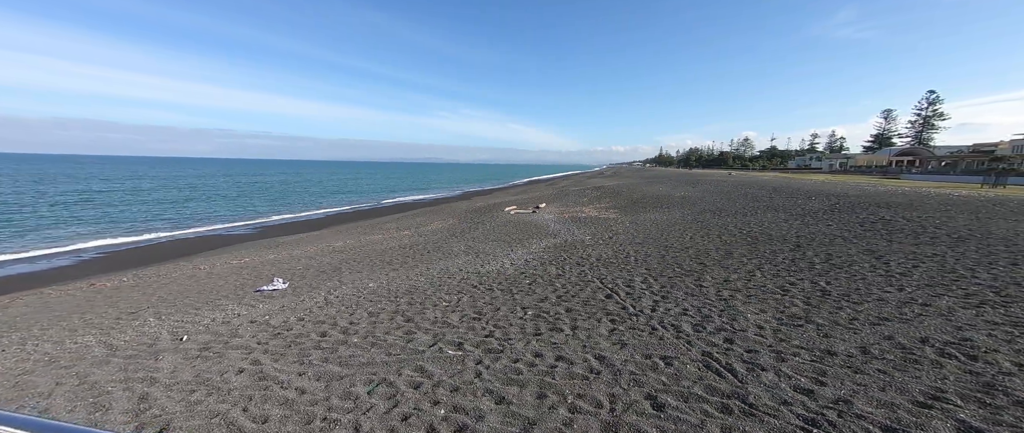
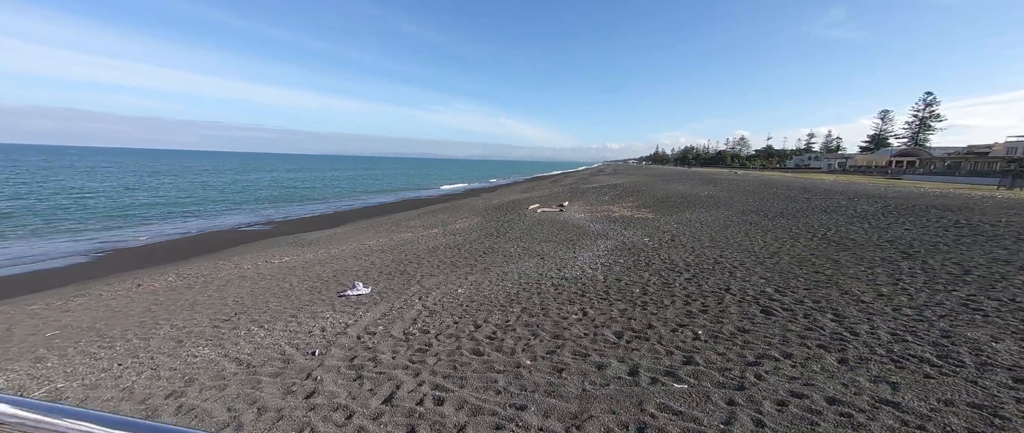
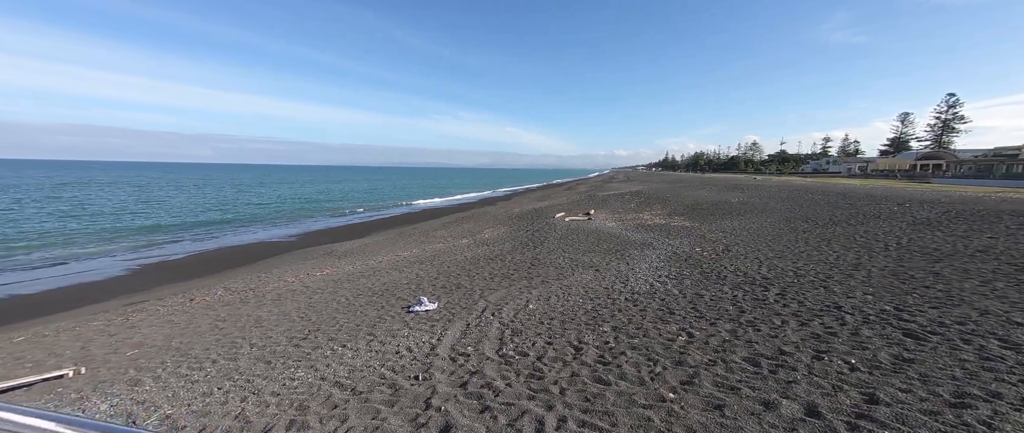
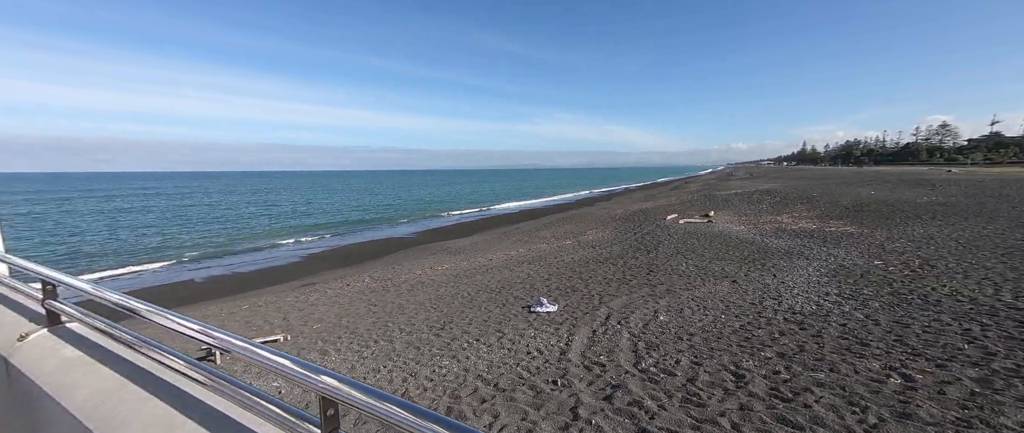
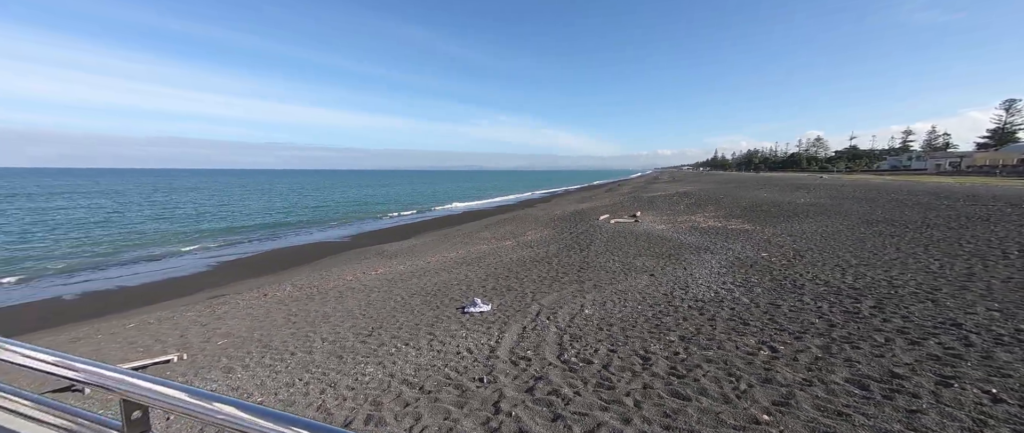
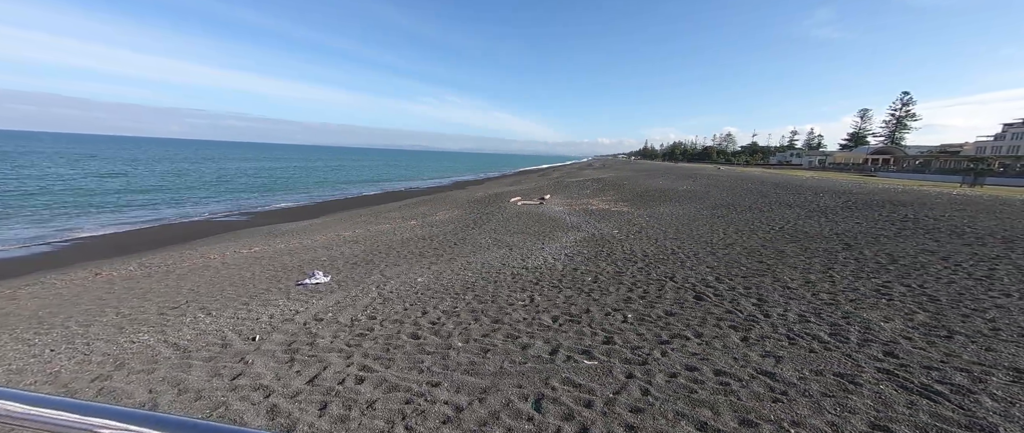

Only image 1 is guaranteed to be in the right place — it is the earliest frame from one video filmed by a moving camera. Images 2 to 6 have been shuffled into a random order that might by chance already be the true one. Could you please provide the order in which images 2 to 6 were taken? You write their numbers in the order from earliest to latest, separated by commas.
6, 2, 3, 5, 4
